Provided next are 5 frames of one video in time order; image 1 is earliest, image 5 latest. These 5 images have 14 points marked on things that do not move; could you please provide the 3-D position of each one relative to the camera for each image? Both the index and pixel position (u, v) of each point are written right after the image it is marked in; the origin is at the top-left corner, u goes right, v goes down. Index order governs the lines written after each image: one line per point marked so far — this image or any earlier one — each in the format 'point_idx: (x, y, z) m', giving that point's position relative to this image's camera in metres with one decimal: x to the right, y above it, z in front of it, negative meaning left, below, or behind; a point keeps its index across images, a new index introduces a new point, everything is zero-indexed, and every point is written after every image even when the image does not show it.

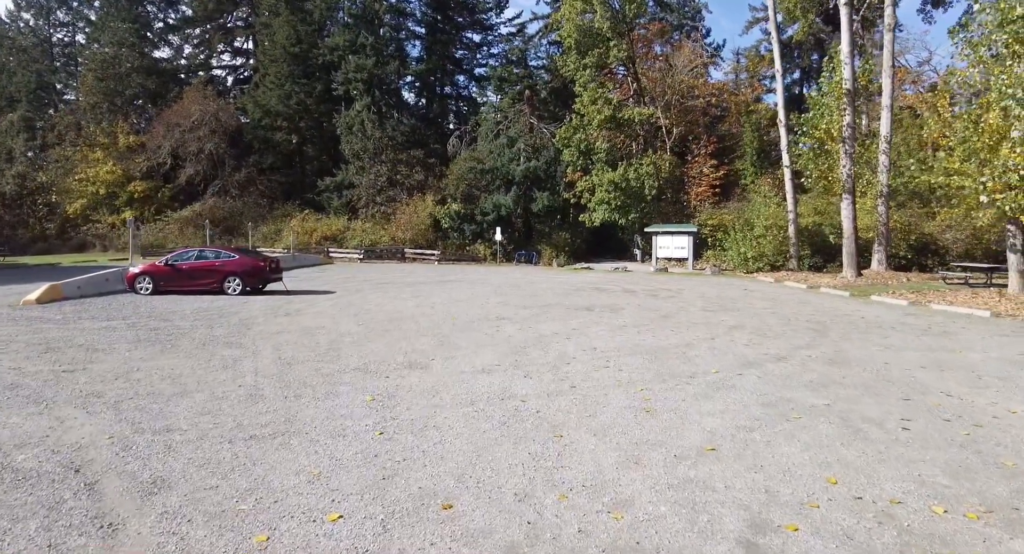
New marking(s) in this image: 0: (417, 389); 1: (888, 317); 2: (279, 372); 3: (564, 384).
0: (-0.9, -1.0, +6.1) m
1: (+7.7, -0.8, +13.7) m
2: (-2.5, -1.0, +7.2) m
3: (+0.5, -1.0, +6.3) m
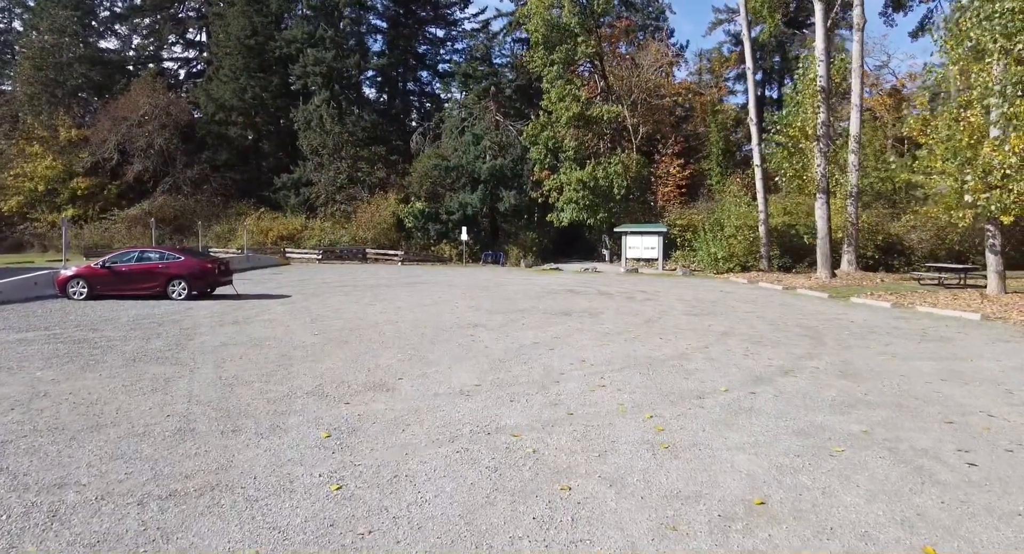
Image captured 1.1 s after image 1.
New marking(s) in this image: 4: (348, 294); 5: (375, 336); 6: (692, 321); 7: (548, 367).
0: (-1.0, -1.1, +5.1) m
1: (+7.2, -0.9, +13.1) m
2: (-2.7, -1.1, +6.1) m
3: (+0.4, -1.1, +5.4) m
4: (-4.2, -0.4, +17.2) m
5: (-1.9, -0.9, +9.6) m
6: (+3.3, -0.8, +12.4) m
7: (+0.4, -1.0, +7.3) m
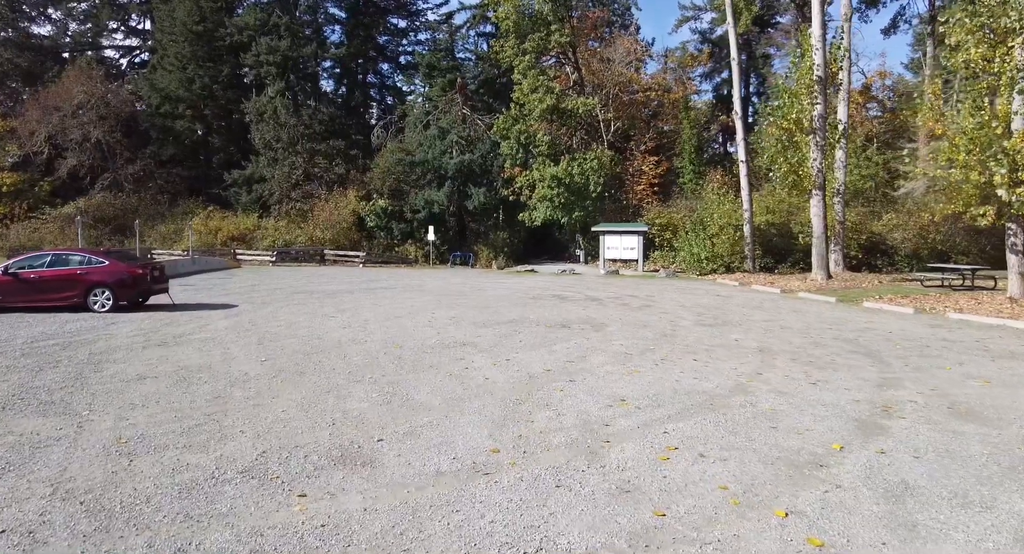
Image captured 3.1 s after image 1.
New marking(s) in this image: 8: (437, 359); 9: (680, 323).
0: (-0.7, -1.2, +3.1) m
1: (+7.0, -0.9, +11.6) m
2: (-2.4, -1.2, +3.9) m
3: (+0.7, -1.2, +3.4) m
4: (-4.6, -0.6, +15.0) m
5: (-1.9, -1.0, +7.5) m
6: (+3.2, -0.9, +10.6) m
7: (+0.6, -1.1, +5.4) m
8: (-0.9, -1.0, +7.9) m
9: (+3.0, -0.8, +12.0) m
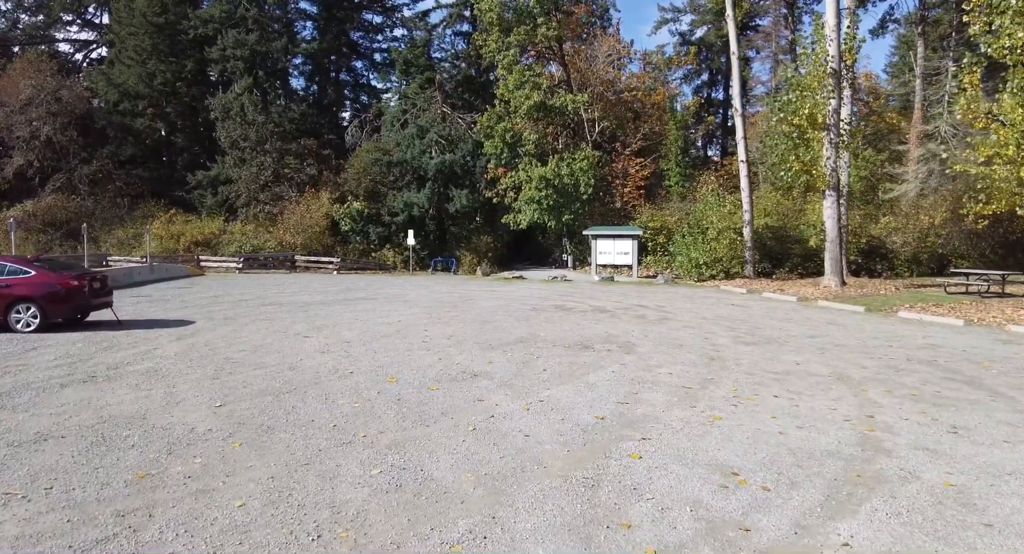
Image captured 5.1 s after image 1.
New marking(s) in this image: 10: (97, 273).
0: (-0.2, -1.3, +1.2) m
1: (+7.1, -1.1, +10.0) m
2: (-1.9, -1.3, +2.0) m
3: (+1.2, -1.3, +1.6) m
4: (-4.6, -0.8, +13.0) m
5: (-1.5, -1.1, +5.6) m
6: (+3.4, -1.1, +8.9) m
7: (+1.0, -1.2, +3.6) m
8: (-0.6, -1.1, +6.0) m
9: (+3.2, -1.0, +10.2) m
10: (-7.4, +0.1, +11.9) m
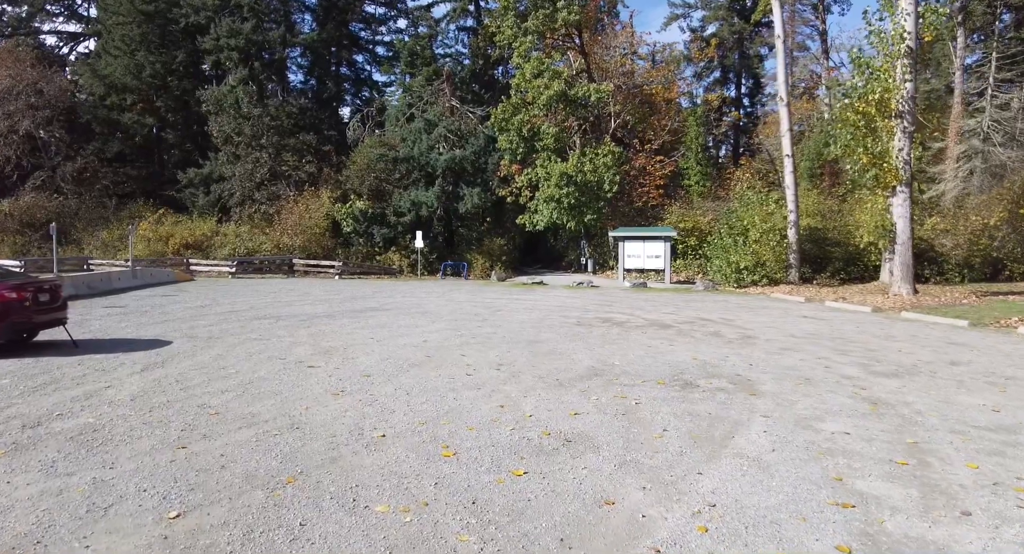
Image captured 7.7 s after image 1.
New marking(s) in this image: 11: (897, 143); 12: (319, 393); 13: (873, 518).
0: (+0.7, -1.4, -1.2) m
1: (+8.0, -1.2, +7.6) m
2: (-1.1, -1.4, -0.4) m
3: (+2.0, -1.4, -0.8) m
4: (-3.8, -0.9, +10.5) m
5: (-0.7, -1.2, +3.1) m
6: (+4.2, -1.2, +6.5) m
7: (+1.8, -1.3, +1.1) m
8: (+0.3, -1.2, +3.6) m
9: (+4.0, -1.1, +7.8) m
10: (-6.6, -0.1, +9.4) m
11: (+10.1, +3.5, +17.7) m
12: (-1.8, -1.1, +6.4) m
13: (+1.9, -1.2, +3.6) m
